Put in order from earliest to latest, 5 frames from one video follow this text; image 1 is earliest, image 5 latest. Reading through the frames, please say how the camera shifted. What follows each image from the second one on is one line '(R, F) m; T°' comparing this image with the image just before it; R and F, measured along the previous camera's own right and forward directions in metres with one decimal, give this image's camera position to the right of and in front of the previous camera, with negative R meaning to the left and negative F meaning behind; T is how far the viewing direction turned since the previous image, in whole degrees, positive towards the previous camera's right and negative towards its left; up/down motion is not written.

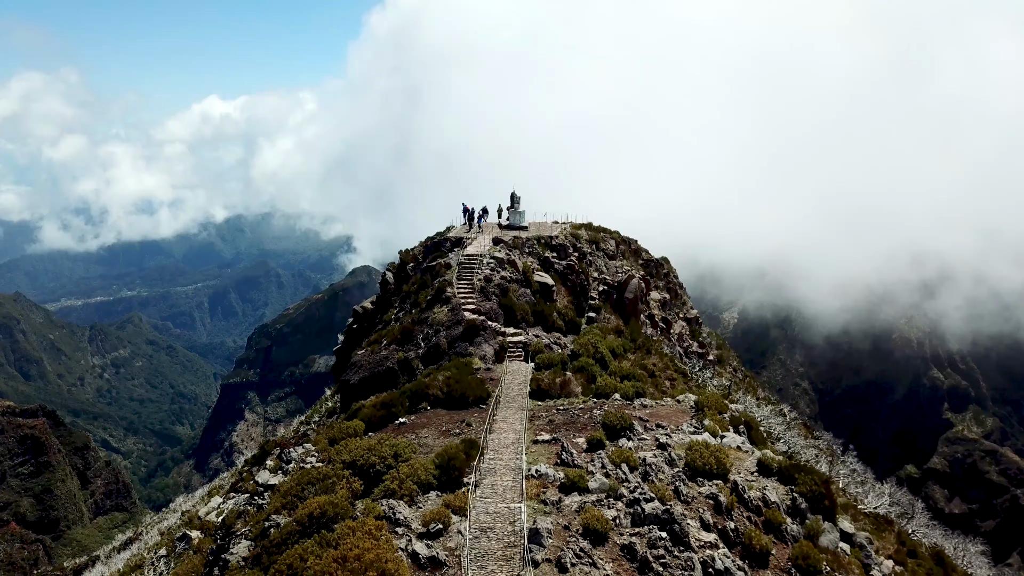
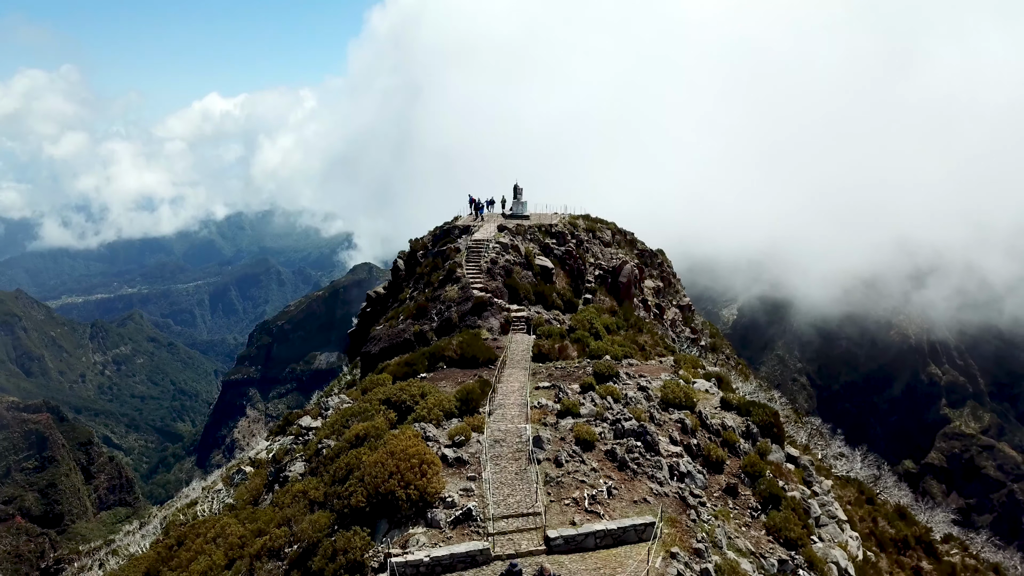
(-0.2, -3.7) m; 0°
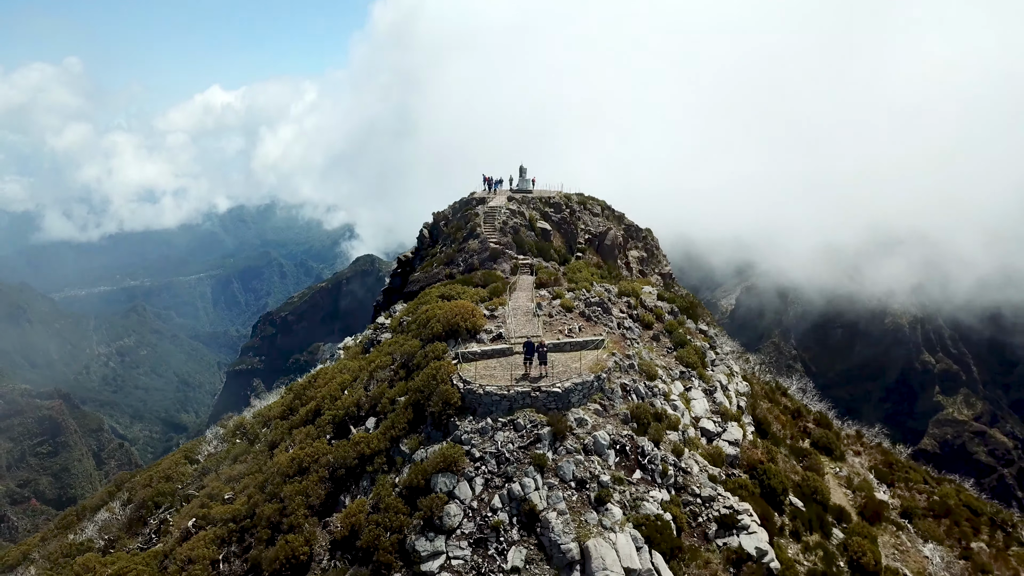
(-0.4, -11.5) m; 0°
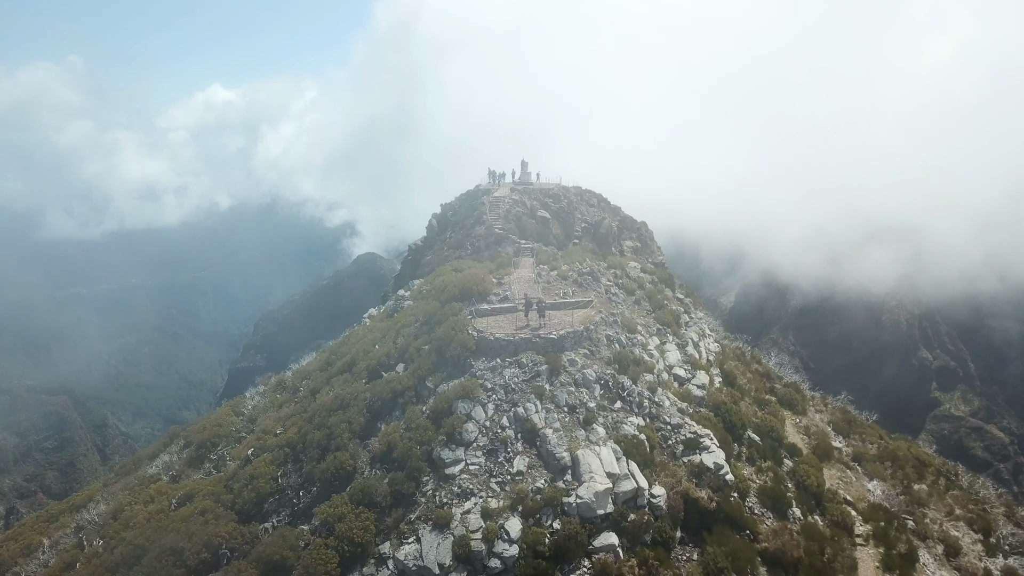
(-0.2, -5.3) m; 0°
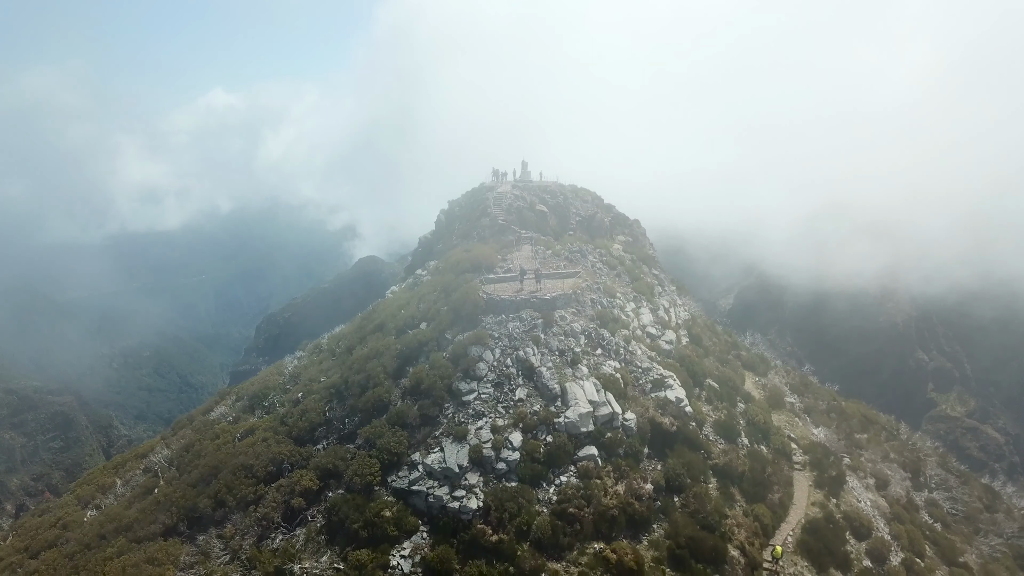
(-0.1, -7.0) m; 0°
